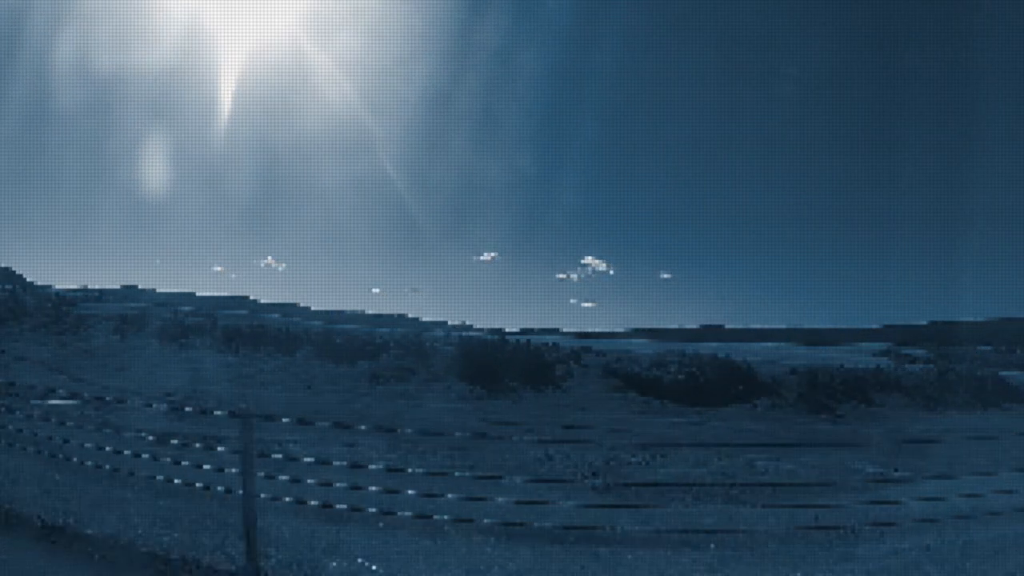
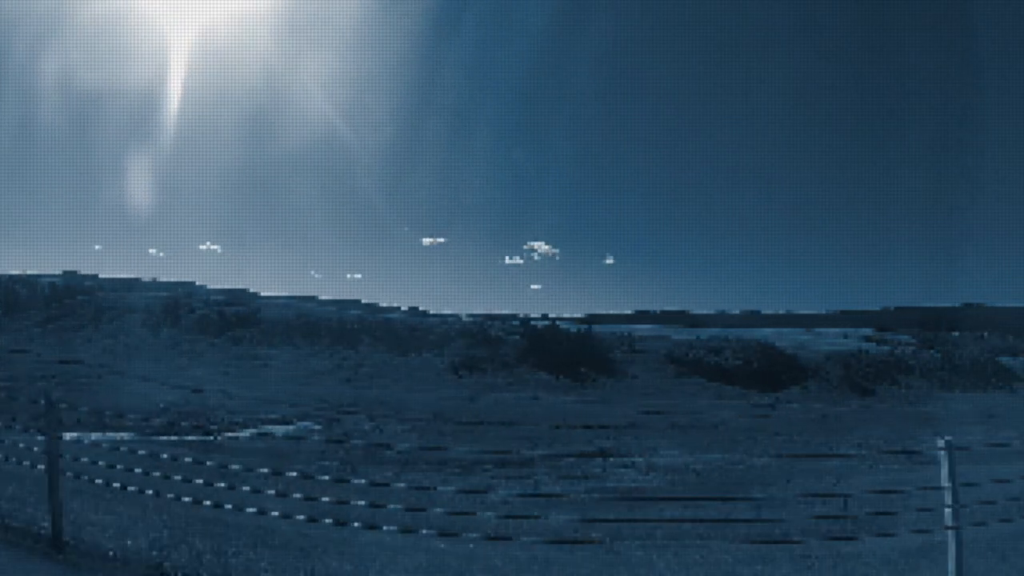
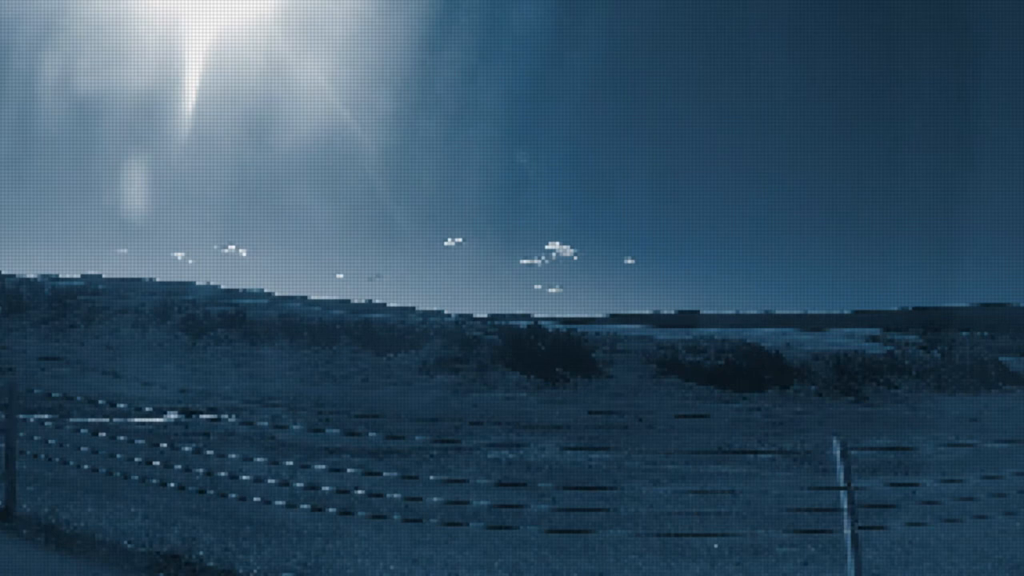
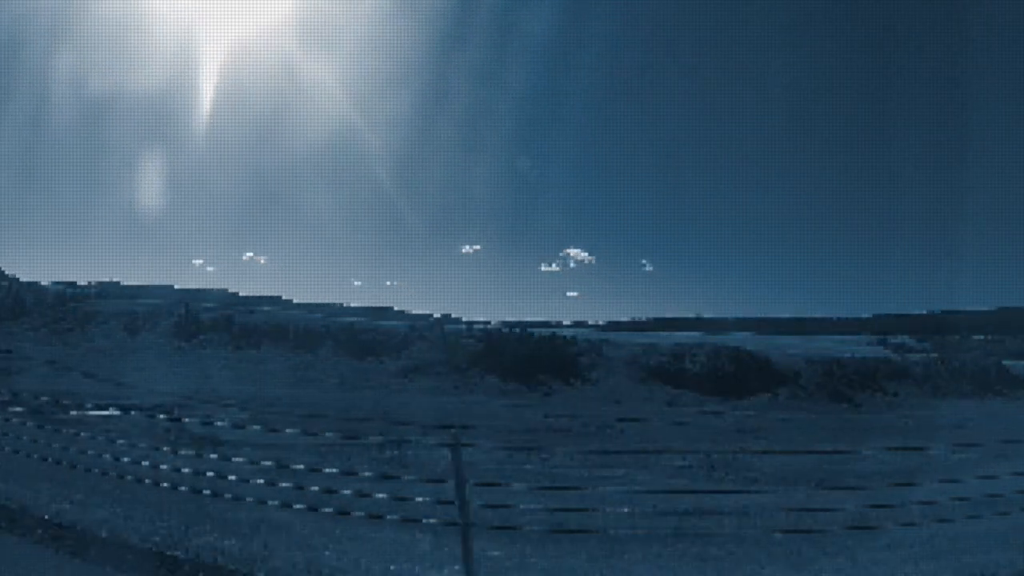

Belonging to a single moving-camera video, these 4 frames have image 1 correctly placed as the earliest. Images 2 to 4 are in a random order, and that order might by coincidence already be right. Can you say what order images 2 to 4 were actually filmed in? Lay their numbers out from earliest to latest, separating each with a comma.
4, 3, 2
